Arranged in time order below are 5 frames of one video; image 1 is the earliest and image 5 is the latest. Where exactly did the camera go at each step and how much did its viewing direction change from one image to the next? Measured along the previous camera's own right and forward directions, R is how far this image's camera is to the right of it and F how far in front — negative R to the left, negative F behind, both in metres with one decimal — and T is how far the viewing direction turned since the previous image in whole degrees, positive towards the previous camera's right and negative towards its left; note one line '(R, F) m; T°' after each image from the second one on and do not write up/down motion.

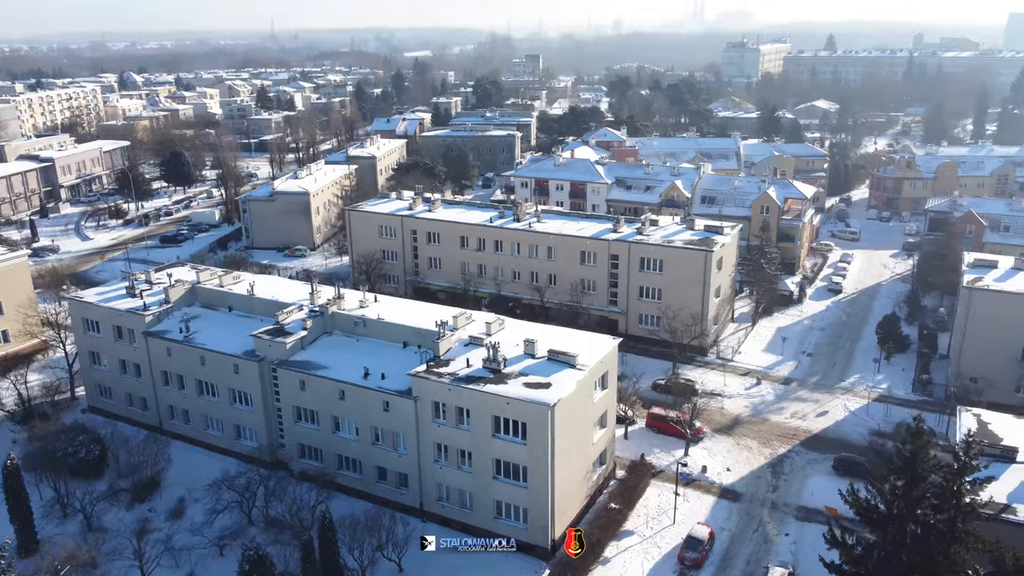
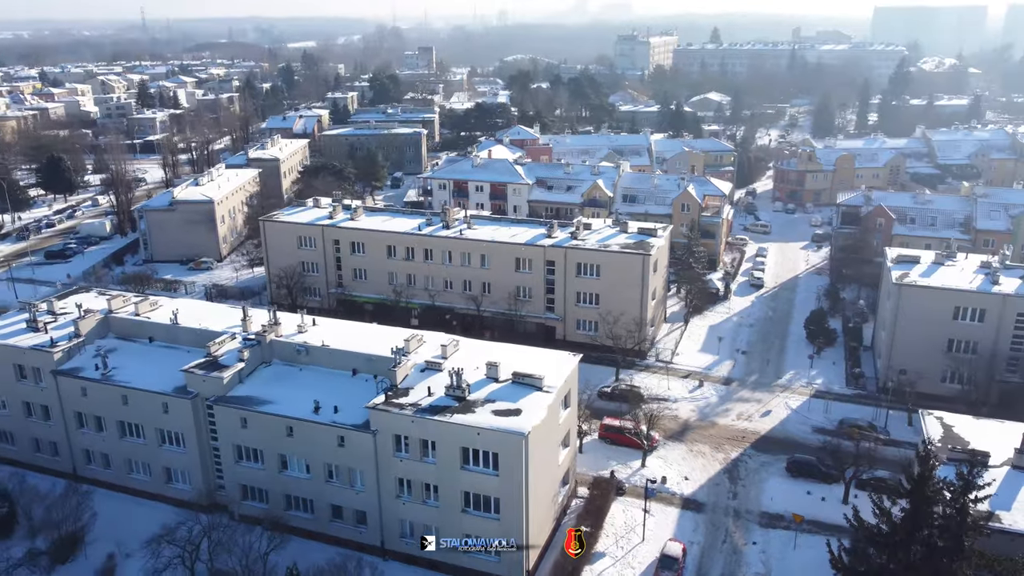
(-2.1, +1.4) m; +8°
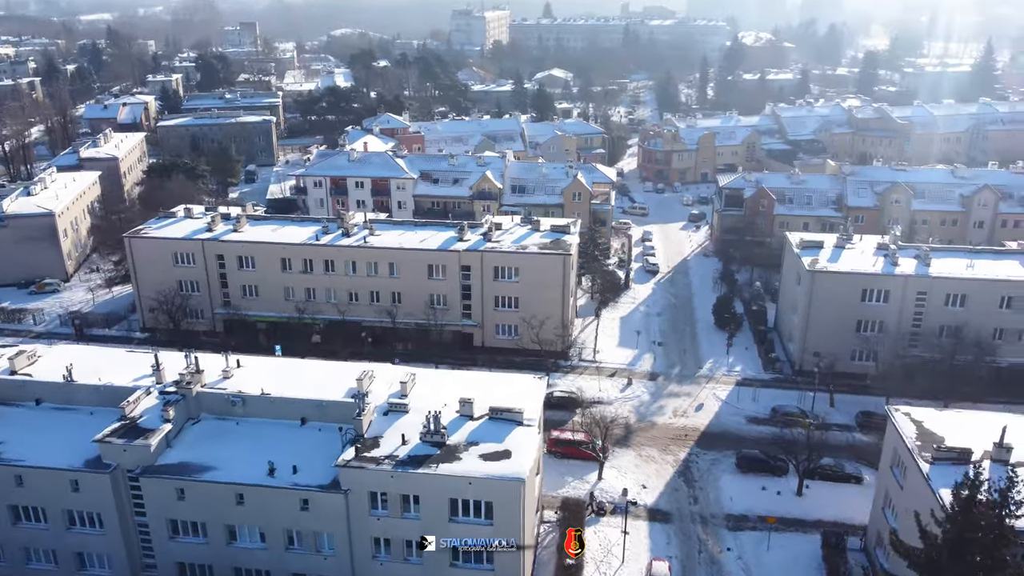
(-4.1, +2.4) m; +12°
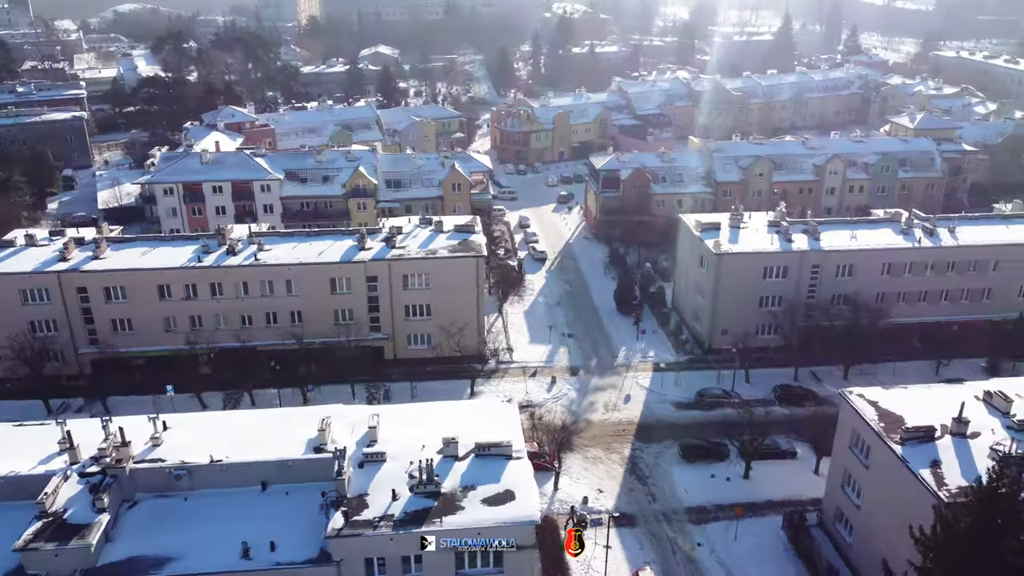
(-4.3, +2.1) m; +13°
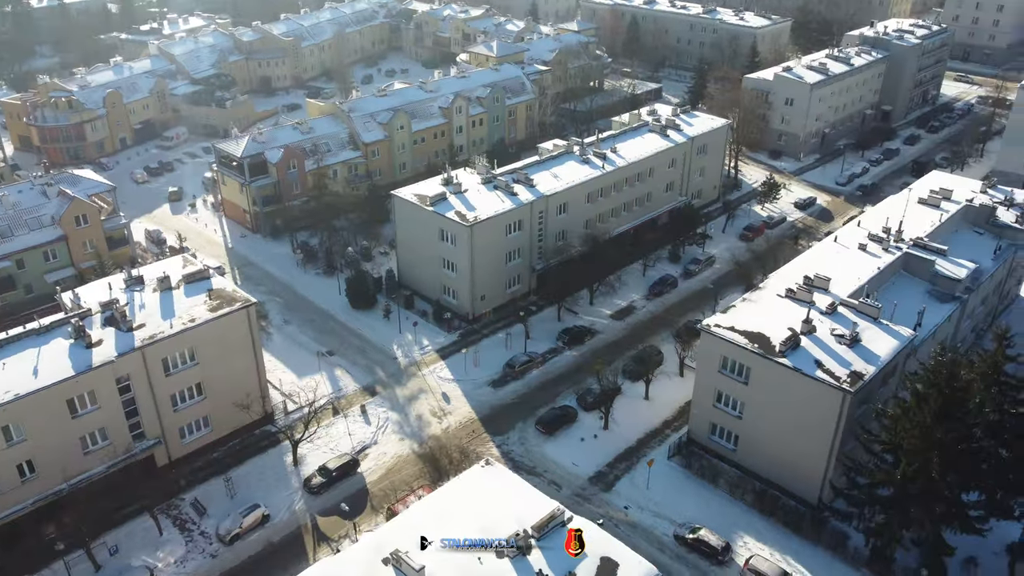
(-11.2, +6.7) m; +35°
